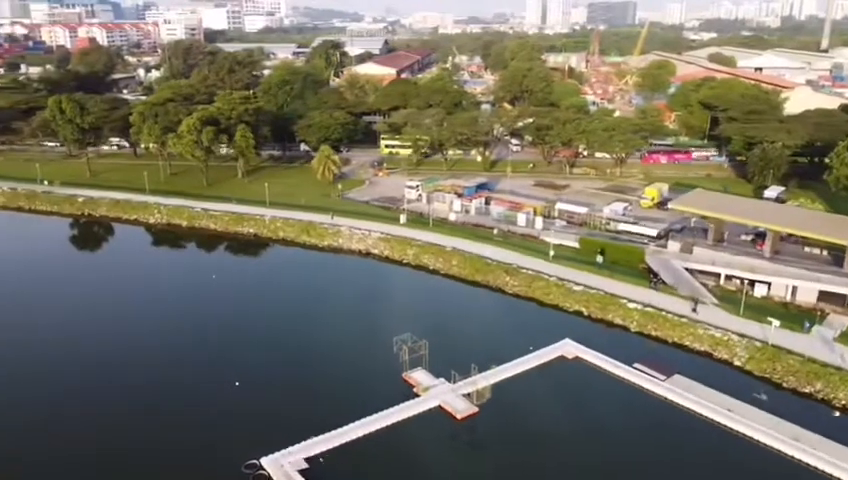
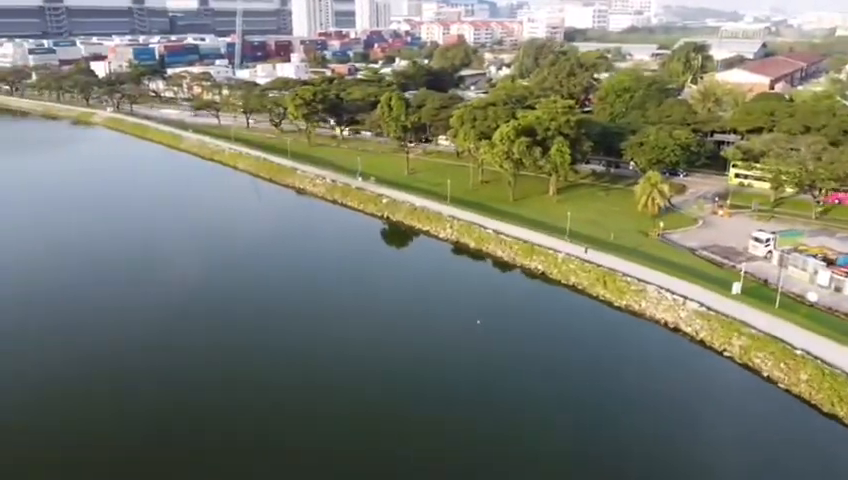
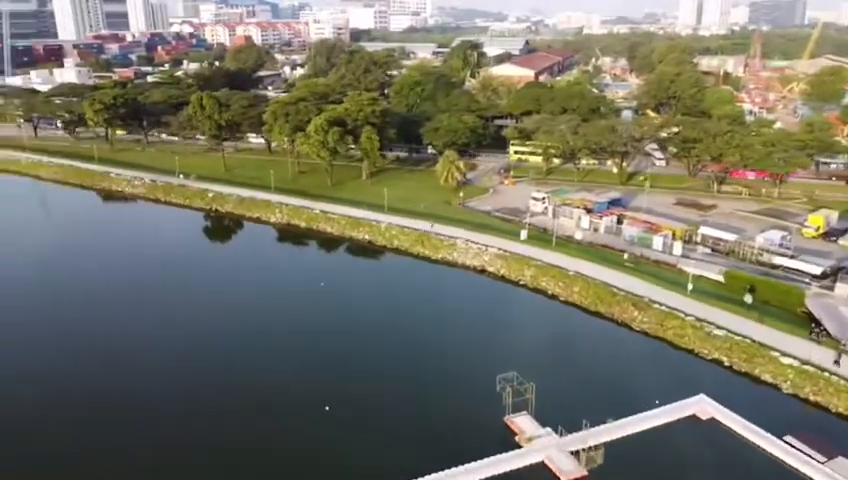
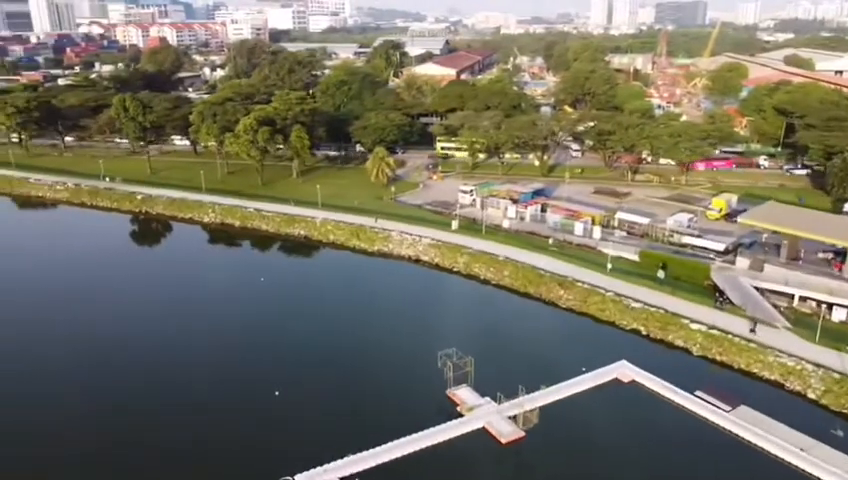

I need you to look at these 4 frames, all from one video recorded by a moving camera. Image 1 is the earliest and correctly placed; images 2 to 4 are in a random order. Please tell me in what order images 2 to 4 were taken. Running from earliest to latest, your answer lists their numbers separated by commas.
4, 3, 2
